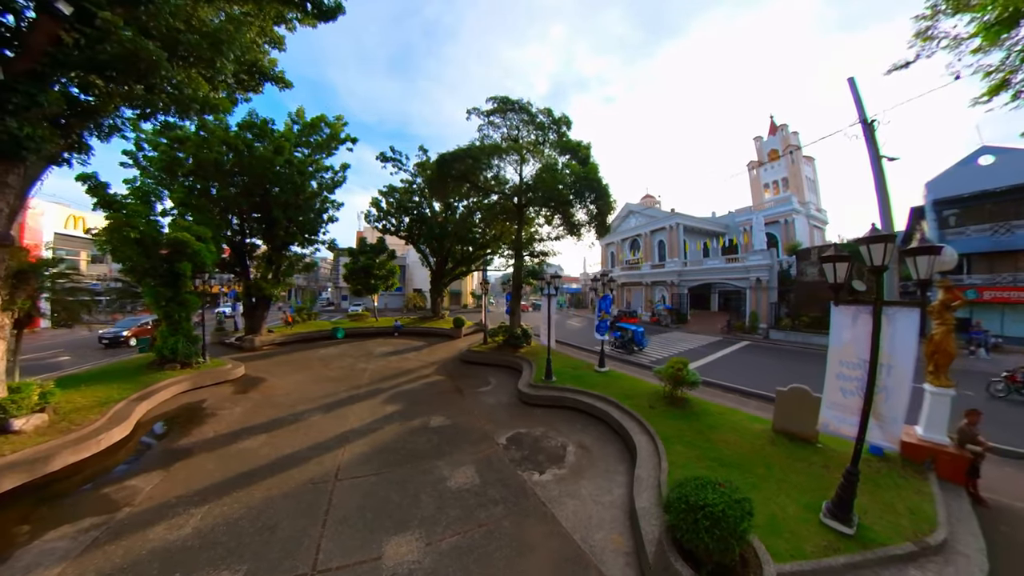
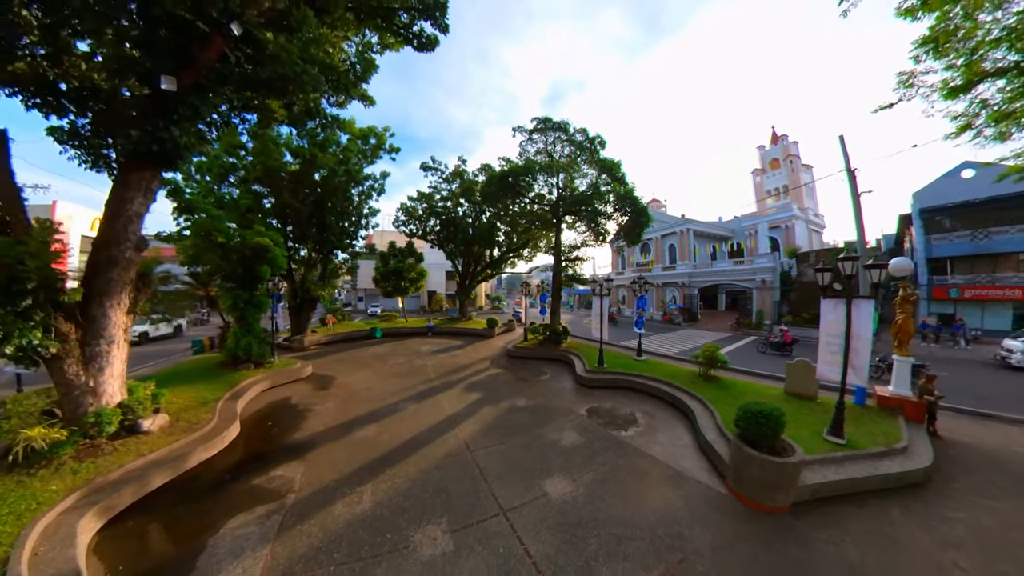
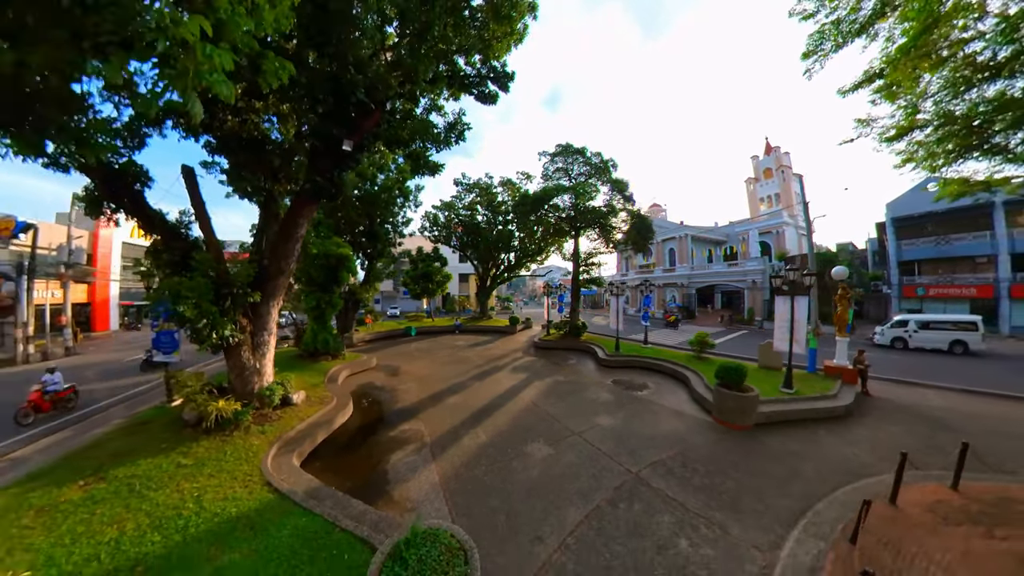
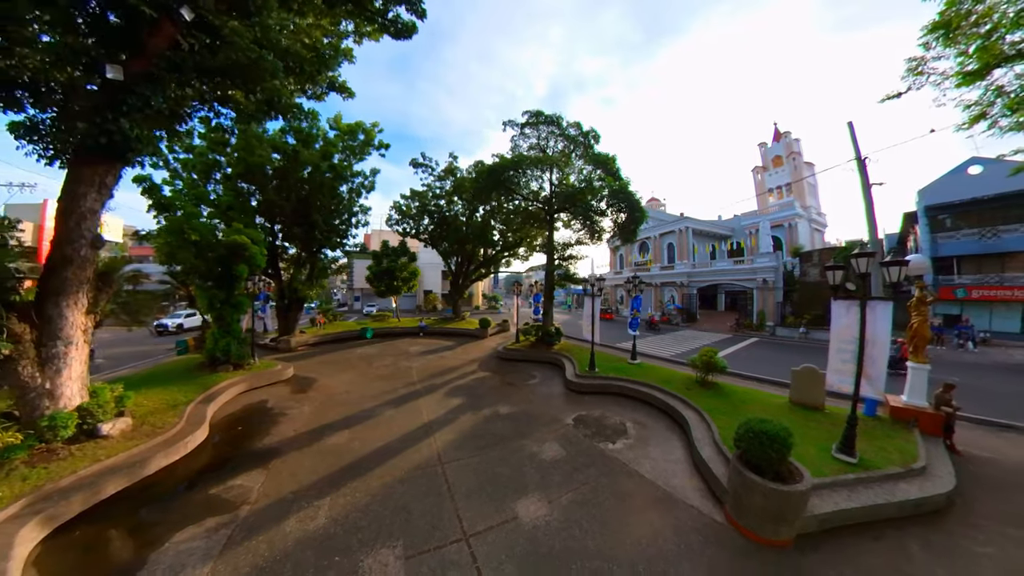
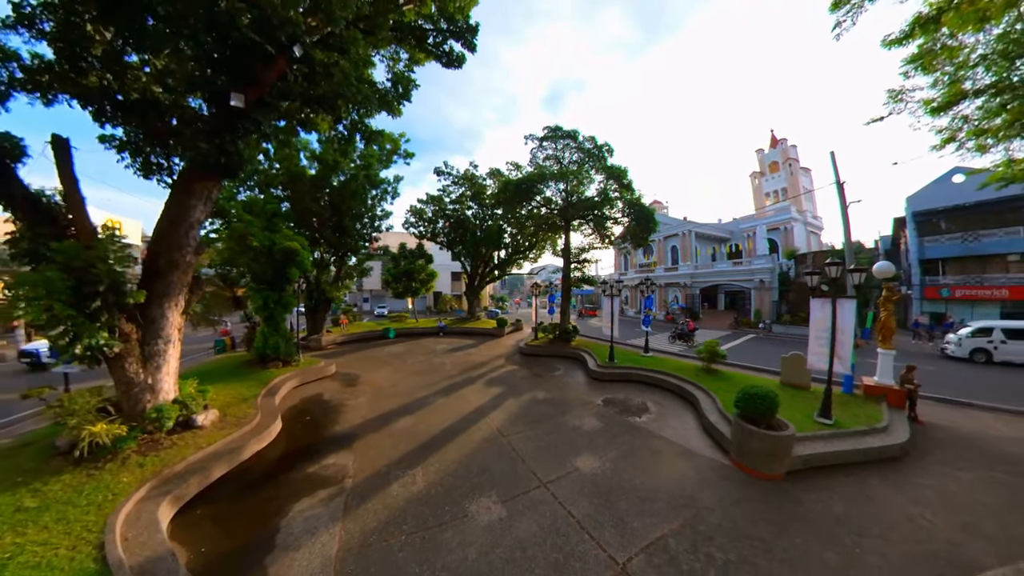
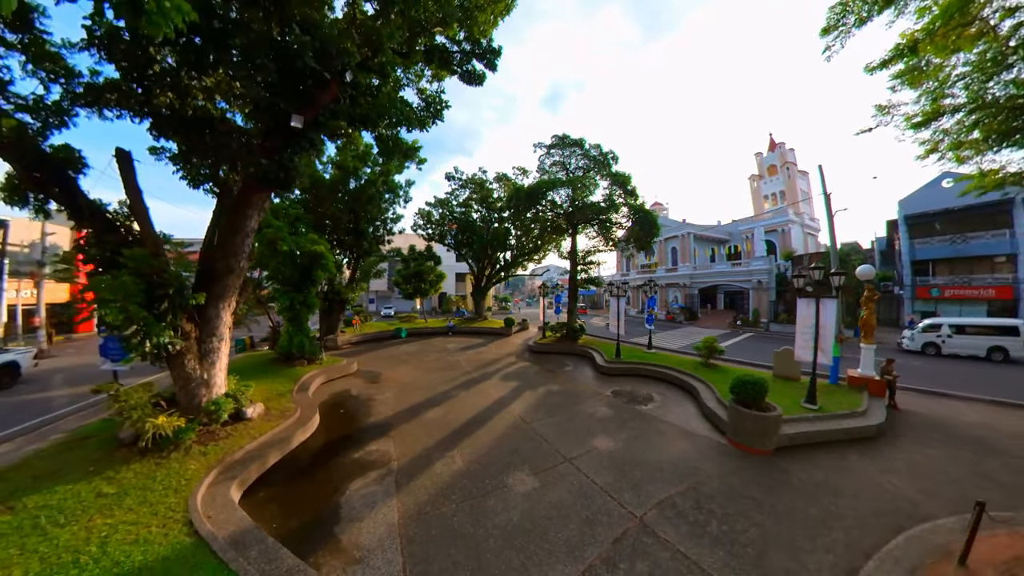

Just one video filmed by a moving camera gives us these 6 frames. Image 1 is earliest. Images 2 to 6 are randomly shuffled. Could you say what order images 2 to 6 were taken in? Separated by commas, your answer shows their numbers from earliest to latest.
4, 2, 5, 6, 3
